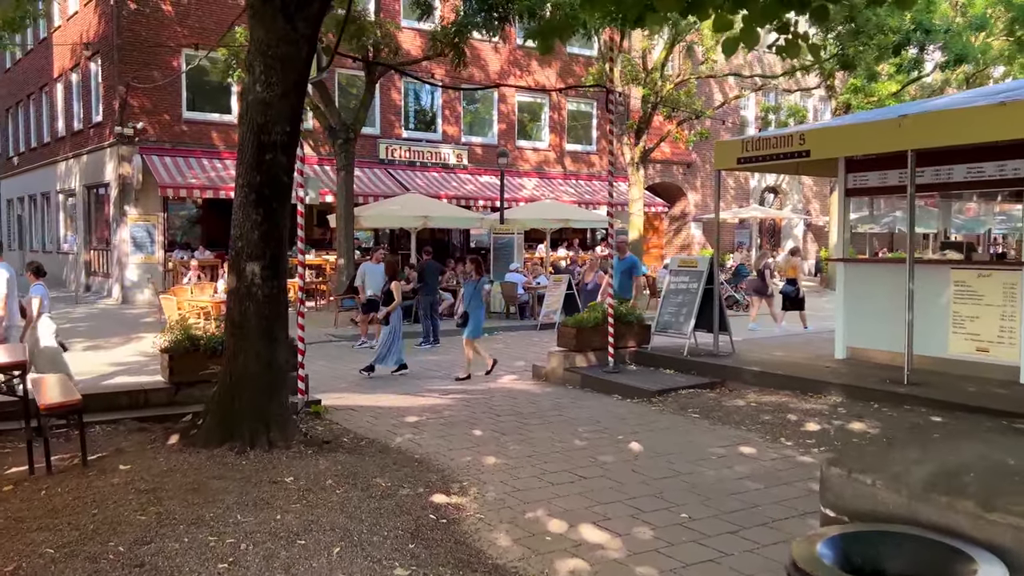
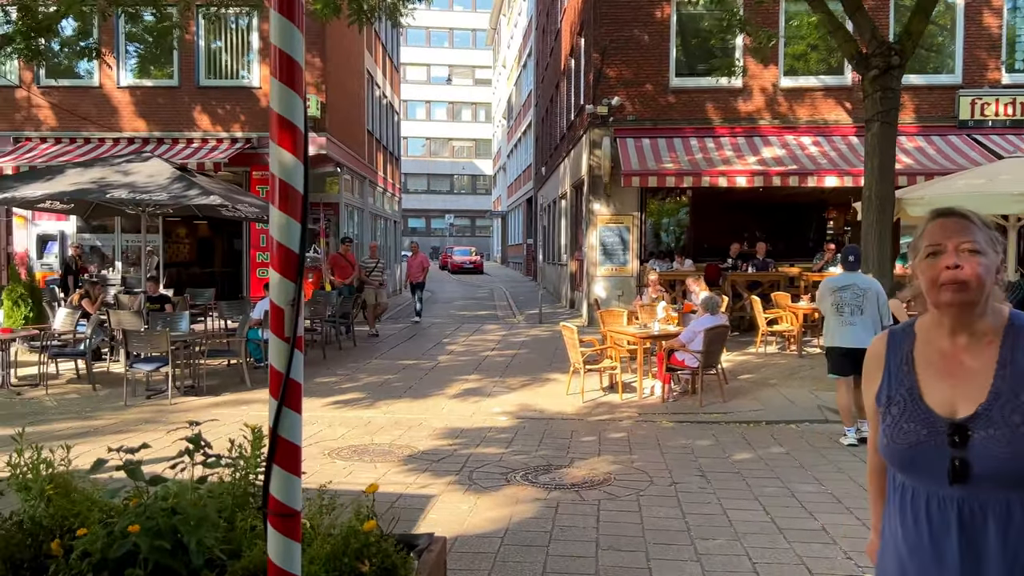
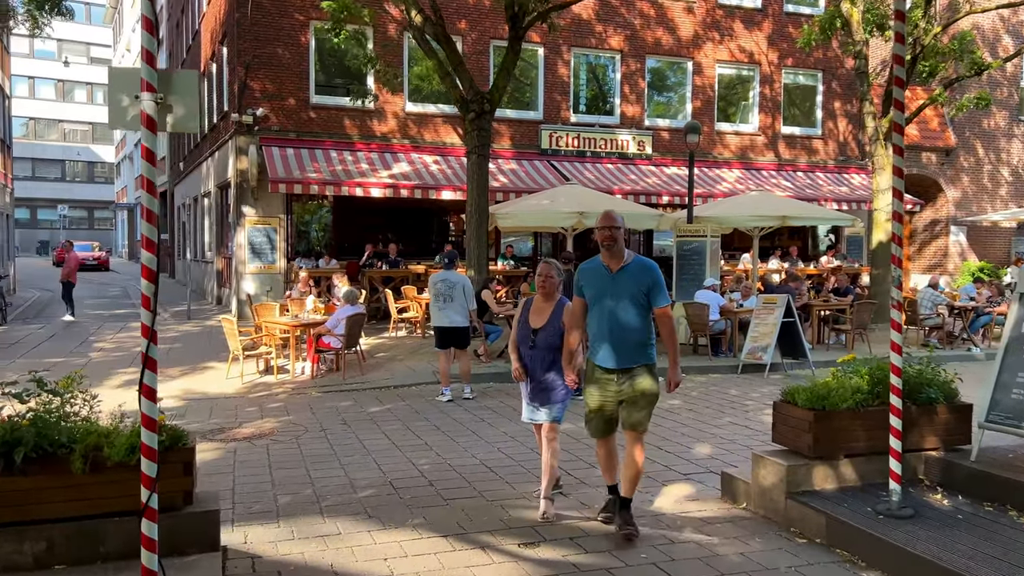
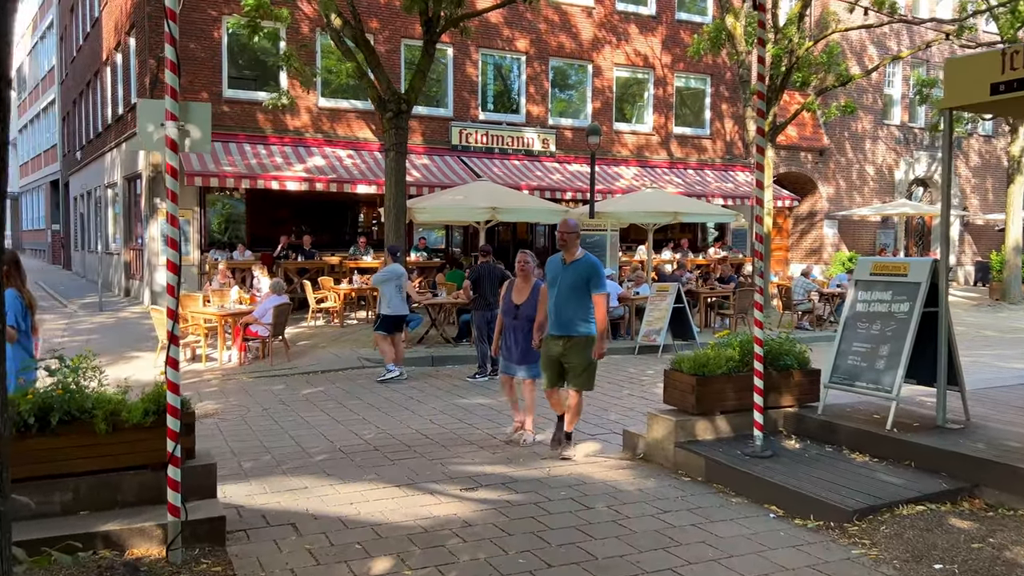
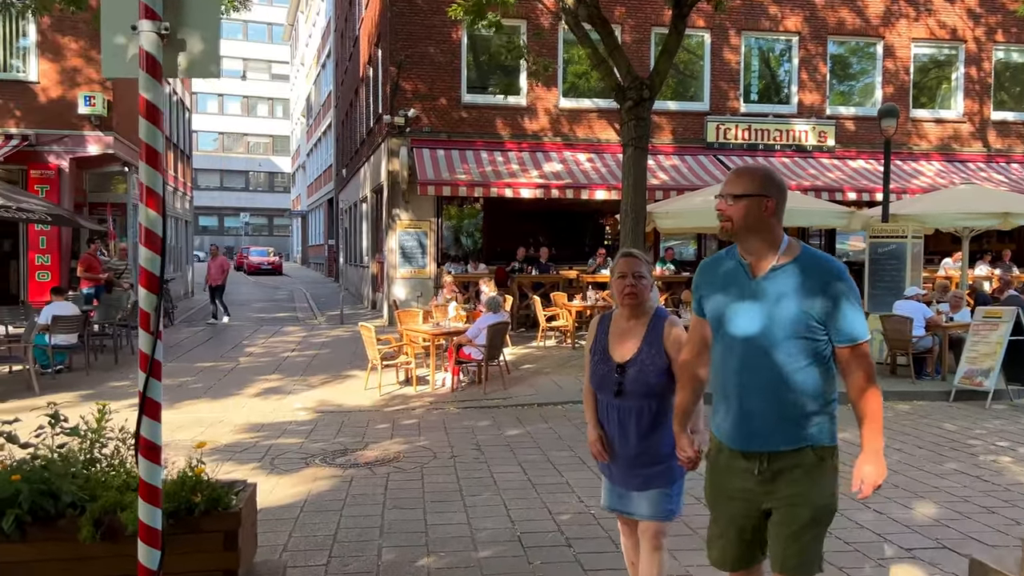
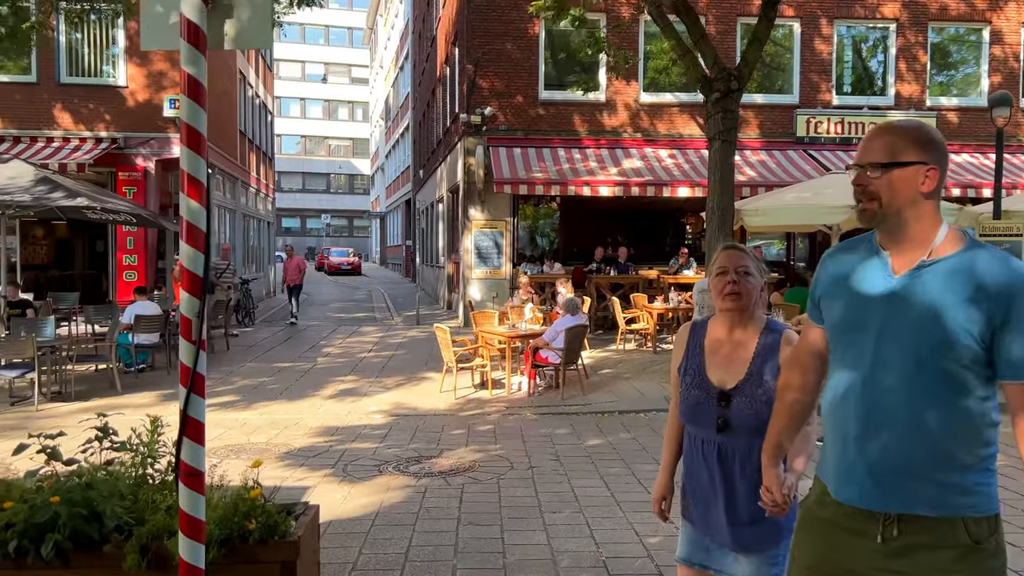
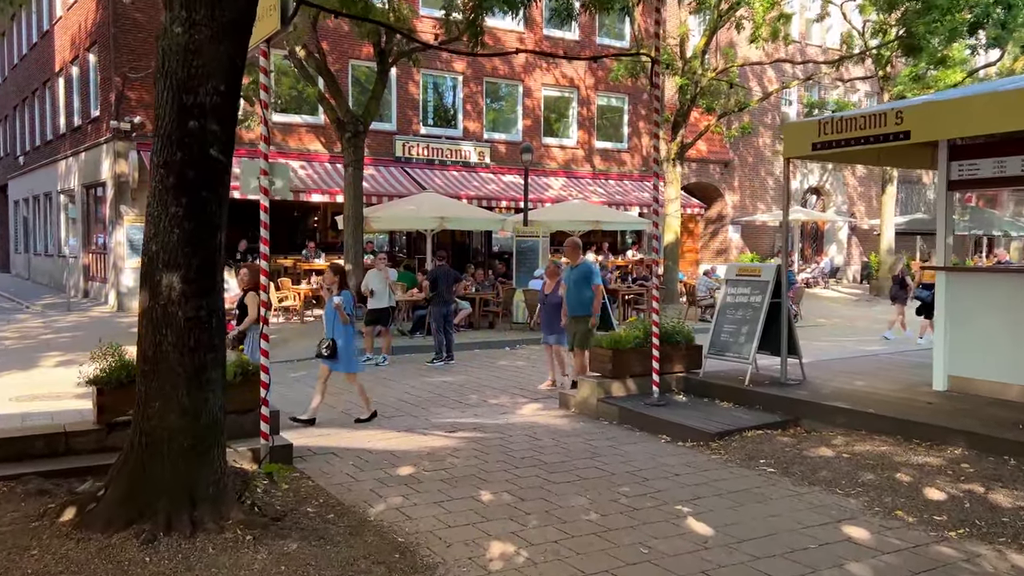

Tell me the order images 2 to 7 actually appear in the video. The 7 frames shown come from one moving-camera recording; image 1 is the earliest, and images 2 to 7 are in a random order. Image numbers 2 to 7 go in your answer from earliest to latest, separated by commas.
7, 4, 3, 5, 6, 2
